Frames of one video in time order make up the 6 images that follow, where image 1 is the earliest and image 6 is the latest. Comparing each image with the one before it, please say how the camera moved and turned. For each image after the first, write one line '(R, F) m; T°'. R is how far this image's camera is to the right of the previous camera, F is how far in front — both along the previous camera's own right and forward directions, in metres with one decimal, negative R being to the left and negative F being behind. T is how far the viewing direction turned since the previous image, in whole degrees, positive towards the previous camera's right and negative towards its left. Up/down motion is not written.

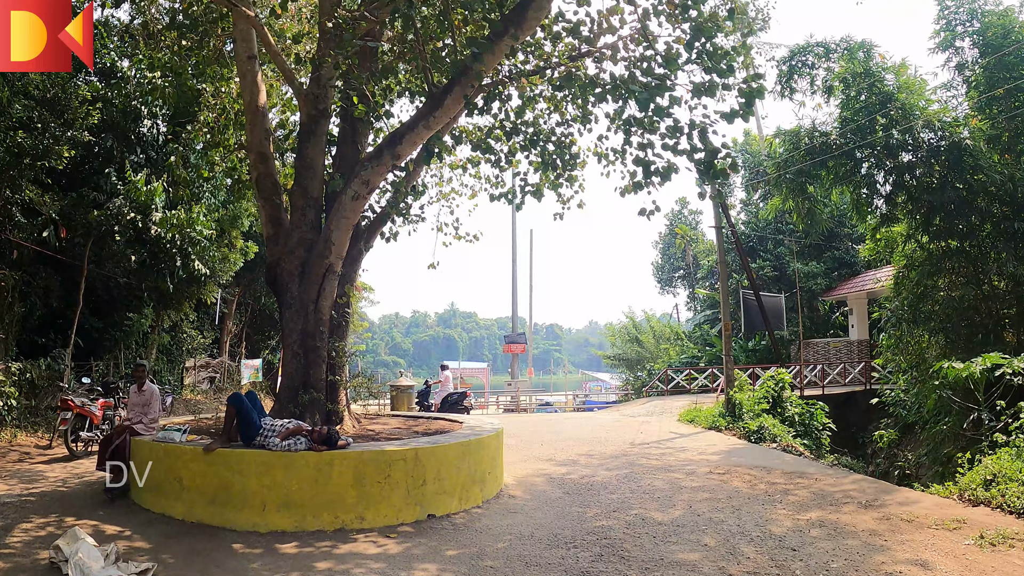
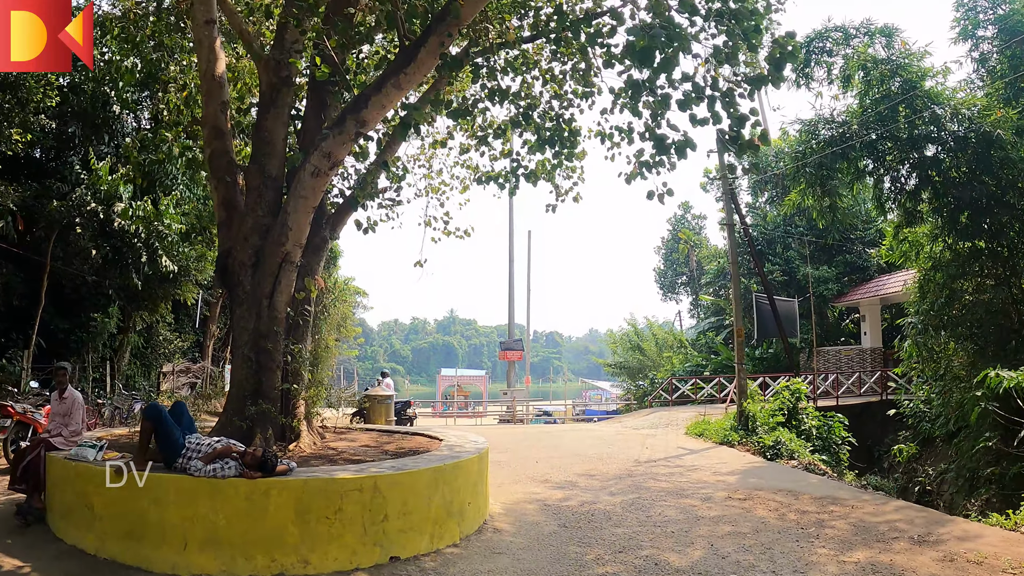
(+0.1, +1.0) m; 0°
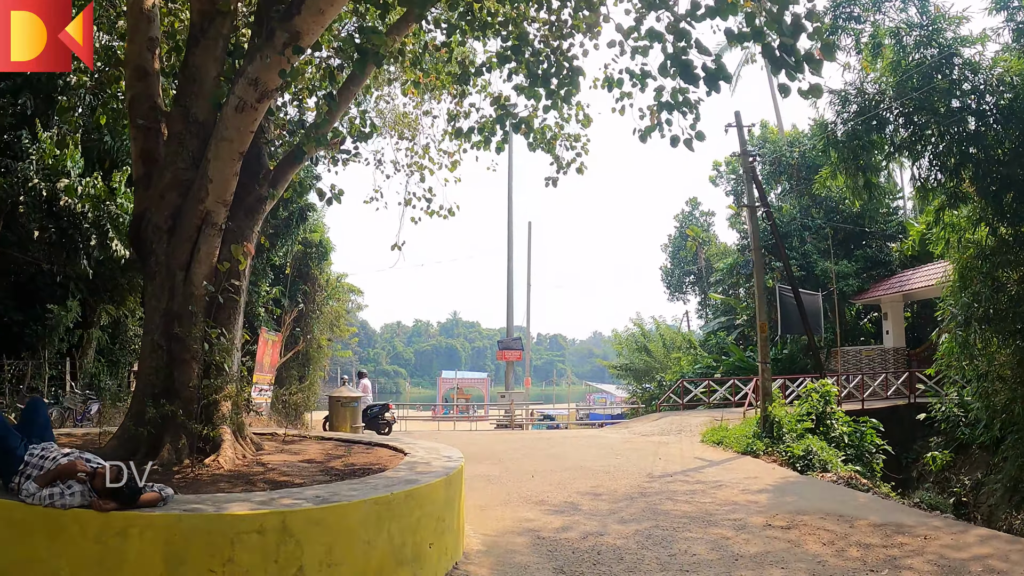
(+0.1, +1.3) m; 0°
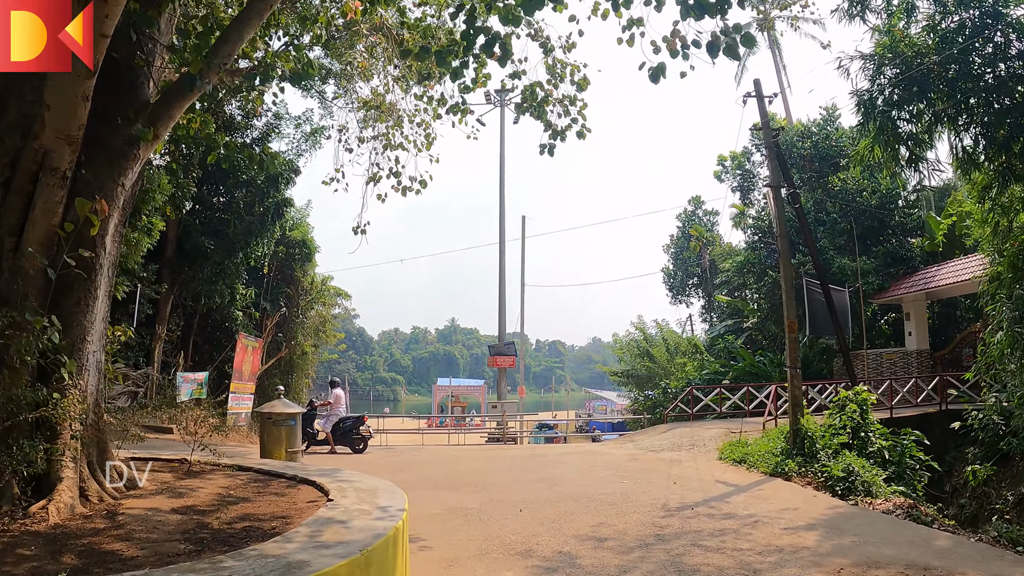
(+0.1, +1.4) m; 0°
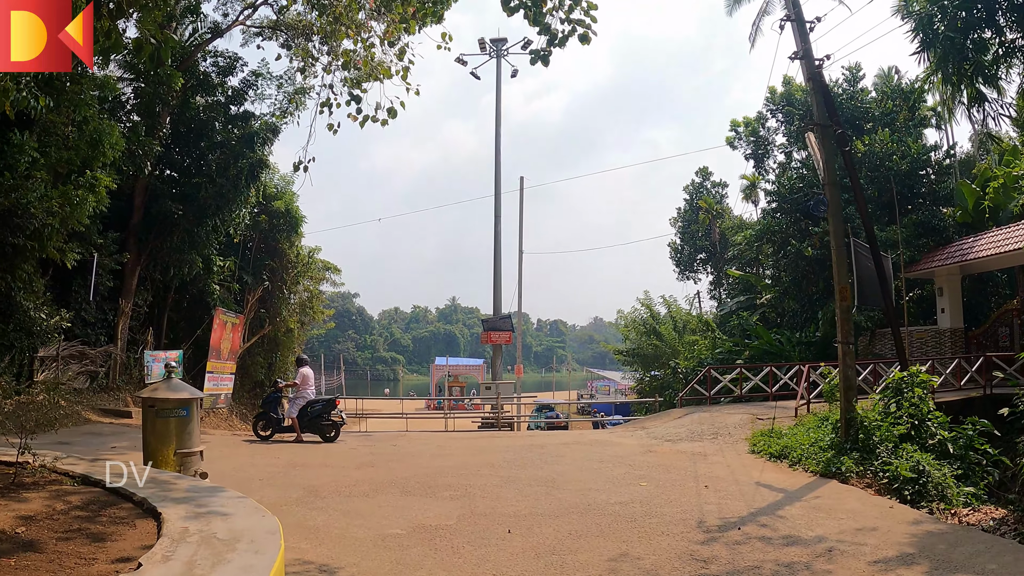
(+0.1, +1.5) m; 0°
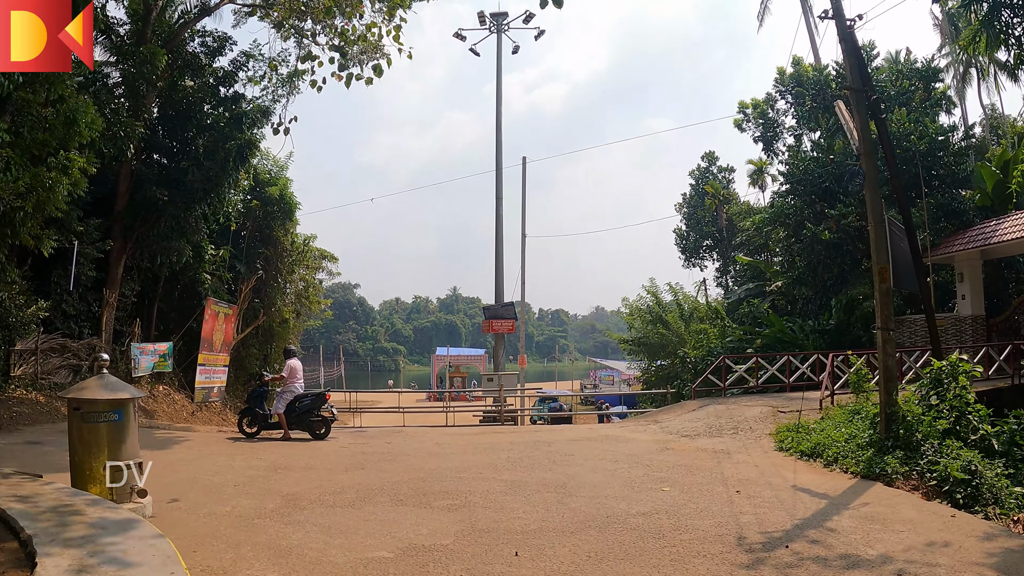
(0.0, +0.7) m; 0°
